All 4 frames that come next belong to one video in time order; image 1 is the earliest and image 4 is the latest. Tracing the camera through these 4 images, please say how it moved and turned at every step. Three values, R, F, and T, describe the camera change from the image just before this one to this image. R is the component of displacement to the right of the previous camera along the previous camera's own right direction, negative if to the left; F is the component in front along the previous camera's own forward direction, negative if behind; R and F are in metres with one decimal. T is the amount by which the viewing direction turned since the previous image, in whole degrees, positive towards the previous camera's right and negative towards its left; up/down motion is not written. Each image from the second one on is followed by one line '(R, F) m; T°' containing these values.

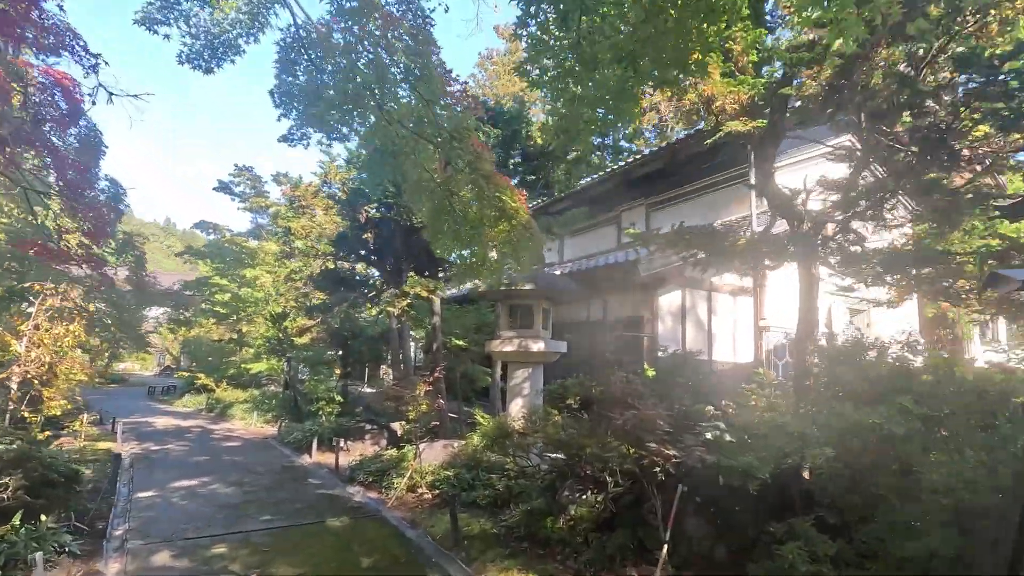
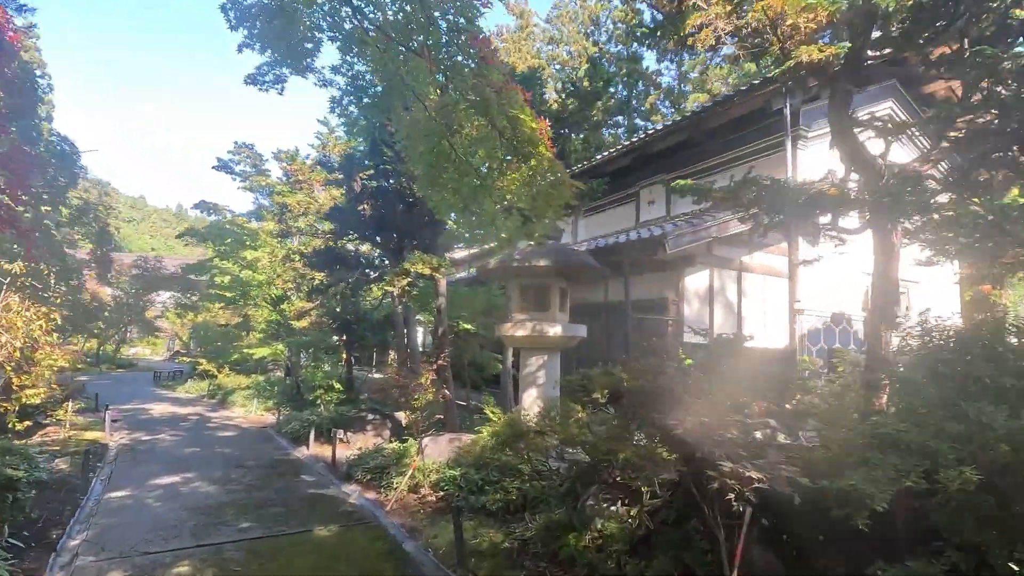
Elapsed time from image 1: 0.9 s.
(0.0, +1.0) m; -1°
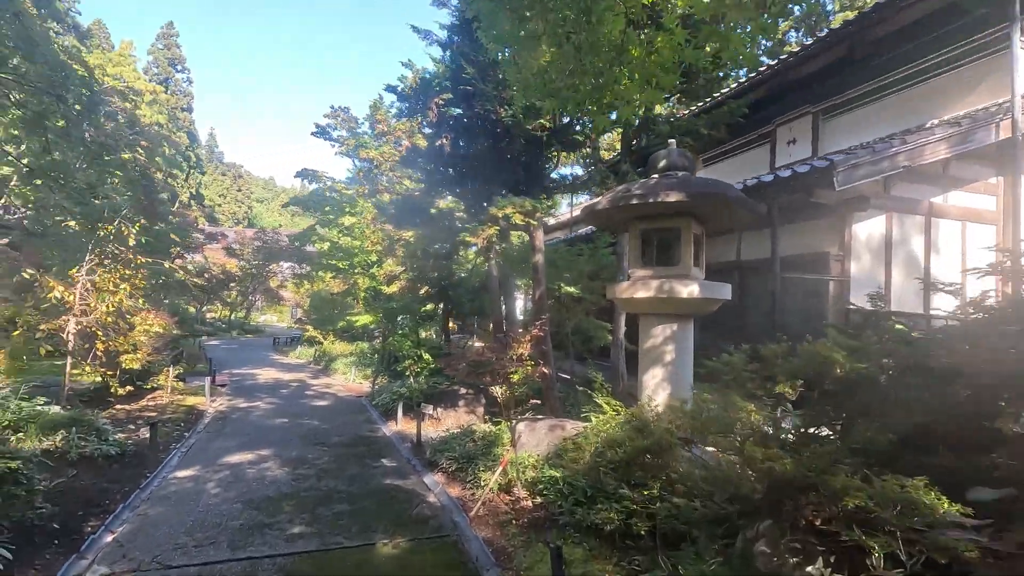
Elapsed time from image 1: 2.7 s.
(-0.2, +1.7) m; -11°
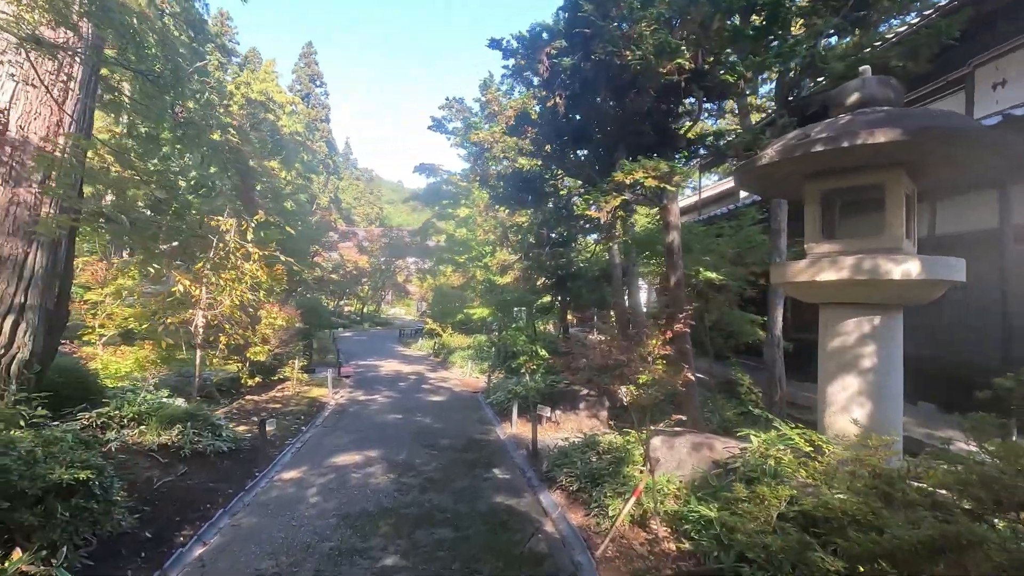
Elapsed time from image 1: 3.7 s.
(-0.1, +1.1) m; -13°
